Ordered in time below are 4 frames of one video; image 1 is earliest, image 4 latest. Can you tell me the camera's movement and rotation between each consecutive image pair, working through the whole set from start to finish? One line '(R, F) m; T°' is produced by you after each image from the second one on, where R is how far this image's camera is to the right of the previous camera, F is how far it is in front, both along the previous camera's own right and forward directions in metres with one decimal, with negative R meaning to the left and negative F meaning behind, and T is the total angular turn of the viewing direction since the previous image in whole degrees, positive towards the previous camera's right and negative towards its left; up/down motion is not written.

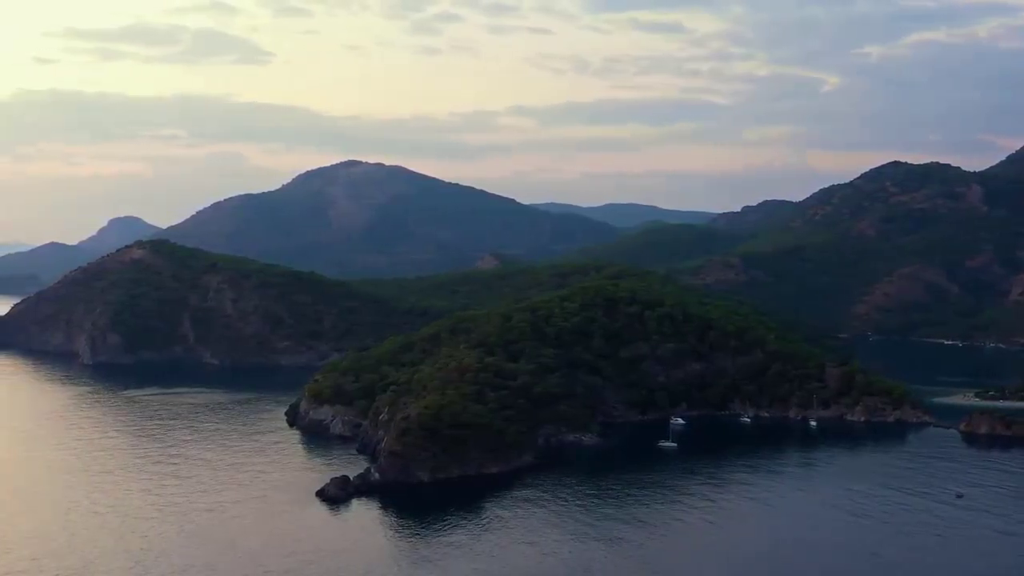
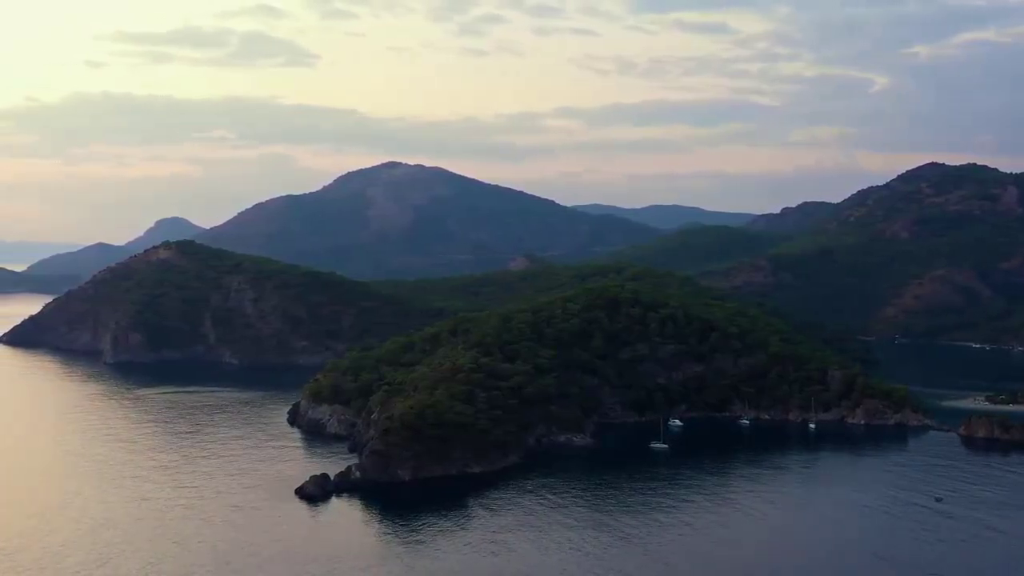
(+2.6, -0.4) m; -2°
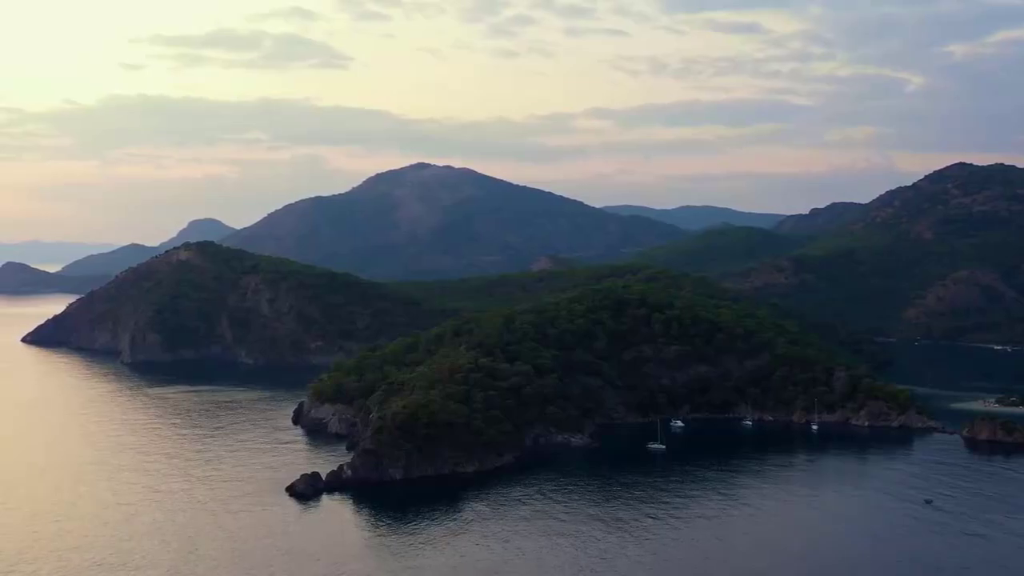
(+1.7, -0.2) m; -1°
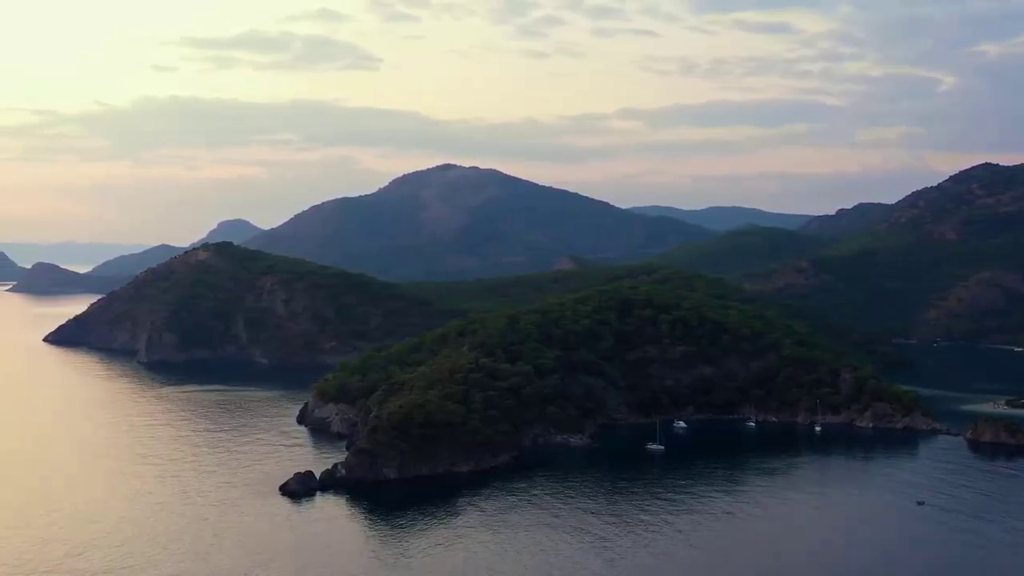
(+1.4, -0.2) m; -1°
